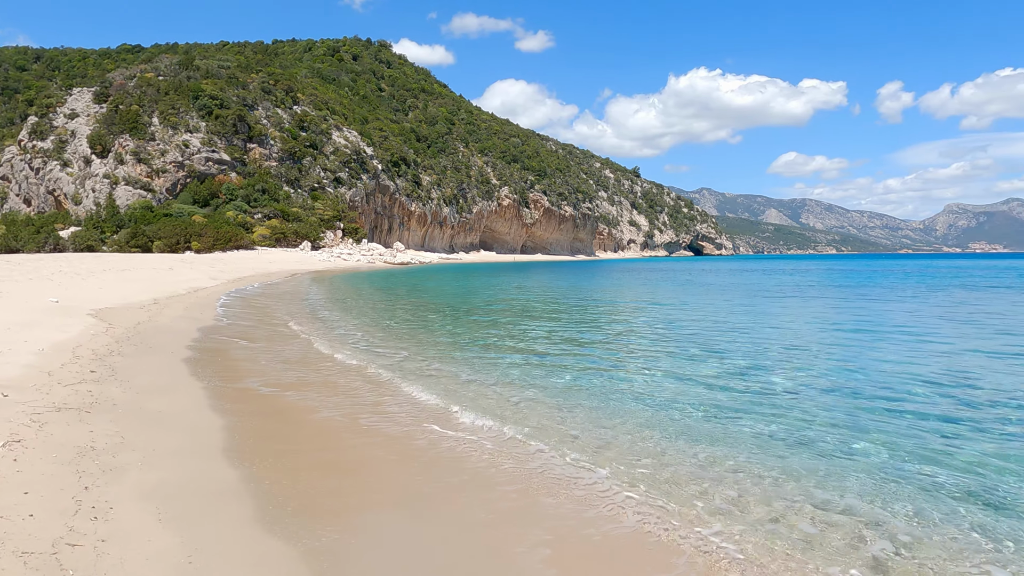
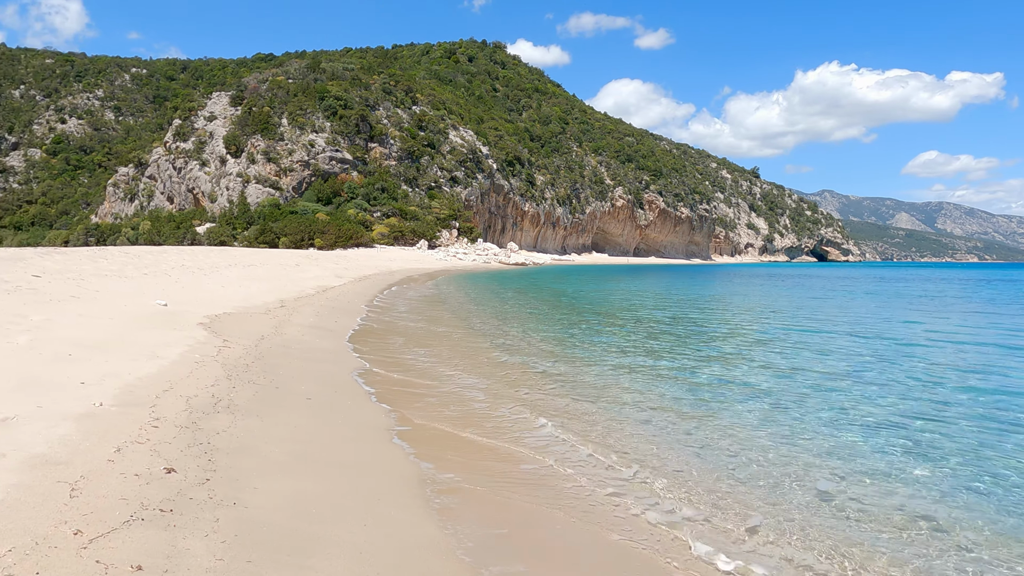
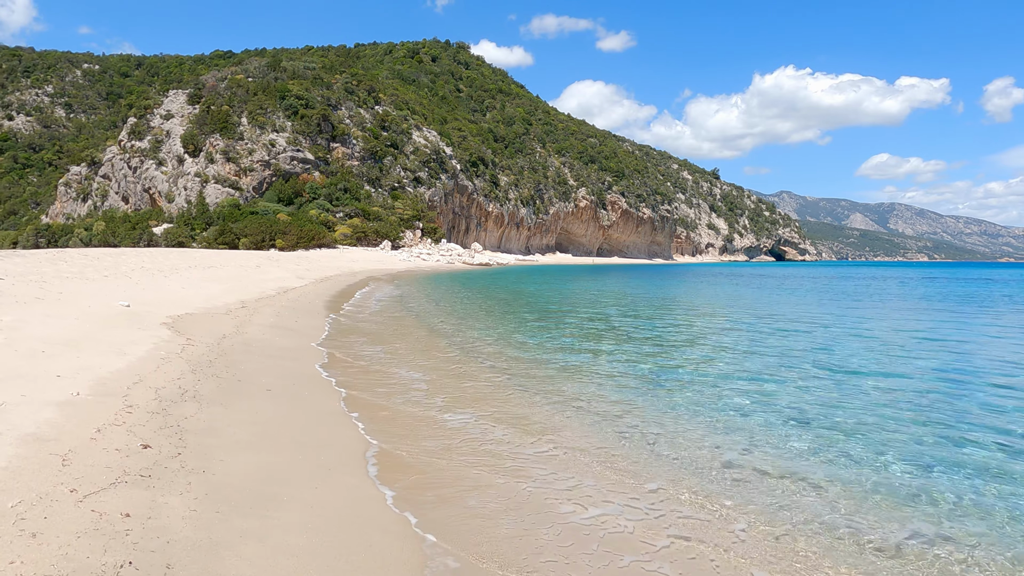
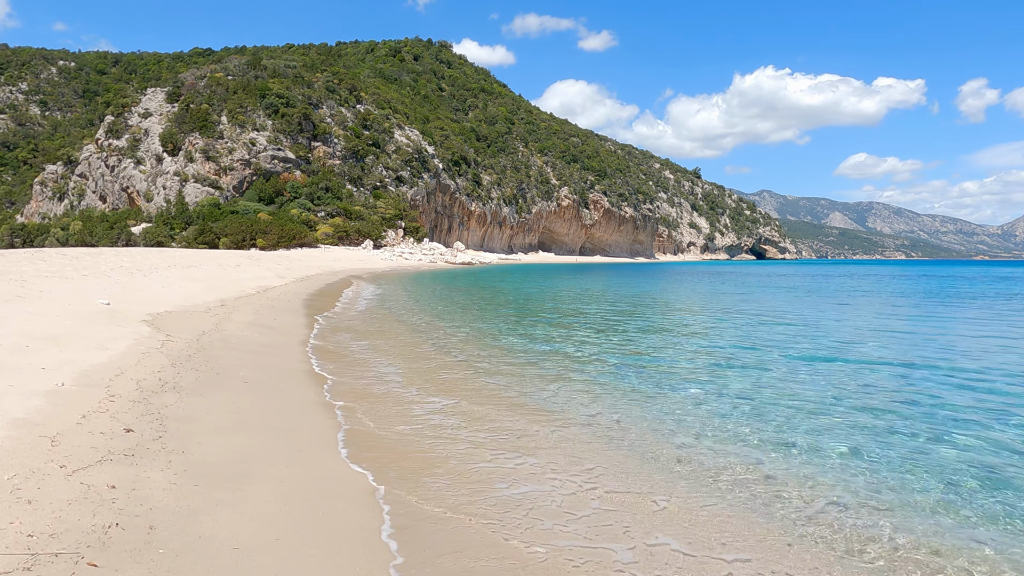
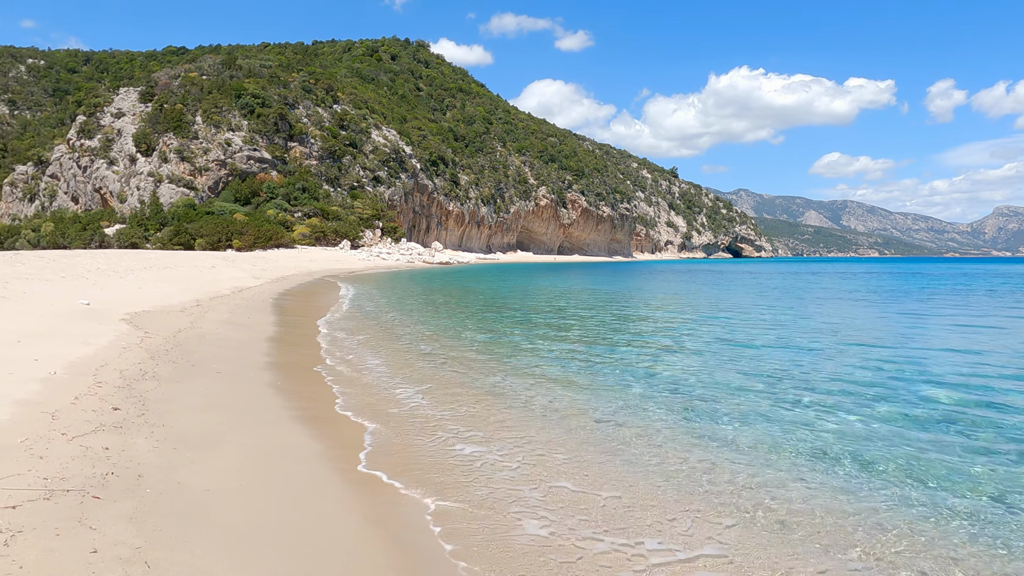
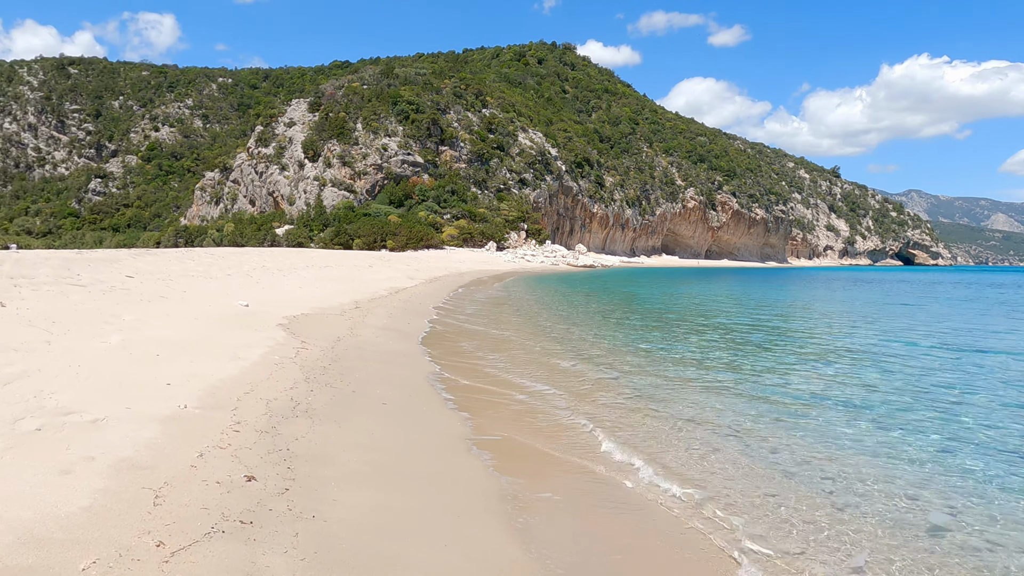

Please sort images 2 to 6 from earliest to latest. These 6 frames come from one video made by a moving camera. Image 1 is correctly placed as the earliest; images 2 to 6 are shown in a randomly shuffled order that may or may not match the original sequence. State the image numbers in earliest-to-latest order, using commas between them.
5, 4, 3, 2, 6
